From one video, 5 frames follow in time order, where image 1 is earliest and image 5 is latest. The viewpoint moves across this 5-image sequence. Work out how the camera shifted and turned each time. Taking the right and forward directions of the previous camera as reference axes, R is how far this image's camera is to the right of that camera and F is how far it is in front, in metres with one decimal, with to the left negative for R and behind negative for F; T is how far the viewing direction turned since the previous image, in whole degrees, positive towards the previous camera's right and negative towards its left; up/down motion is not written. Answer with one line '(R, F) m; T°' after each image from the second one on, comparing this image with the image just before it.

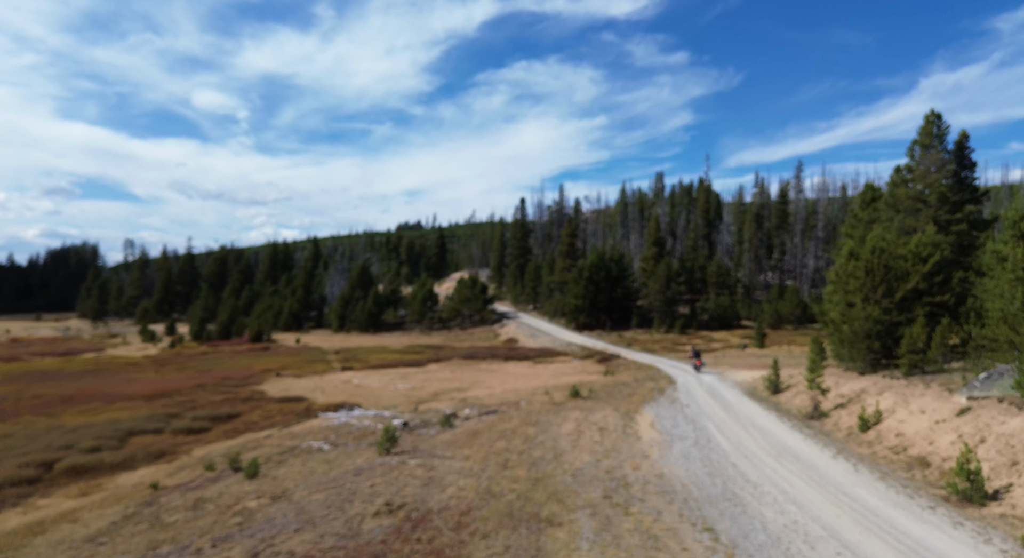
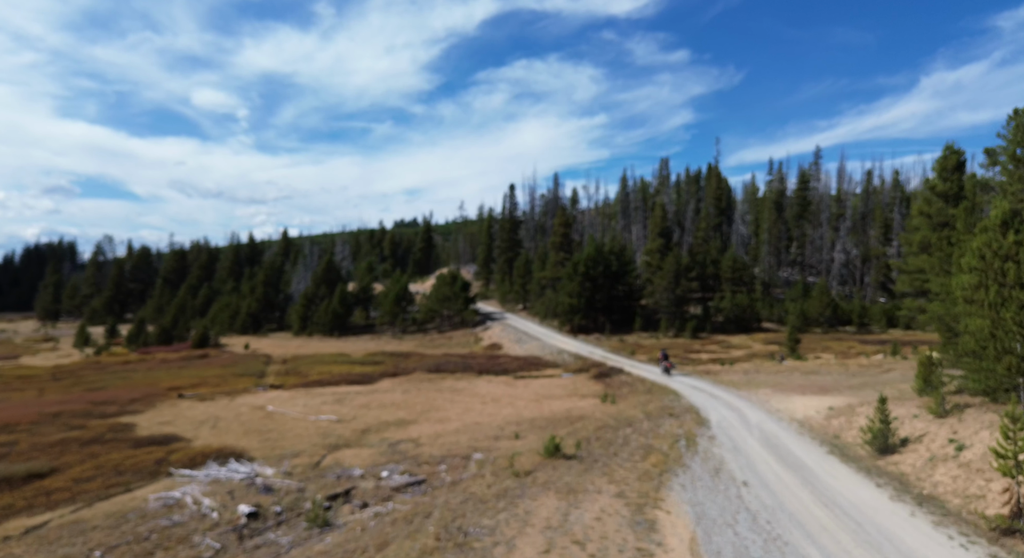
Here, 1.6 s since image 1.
(+1.7, +12.1) m; 0°
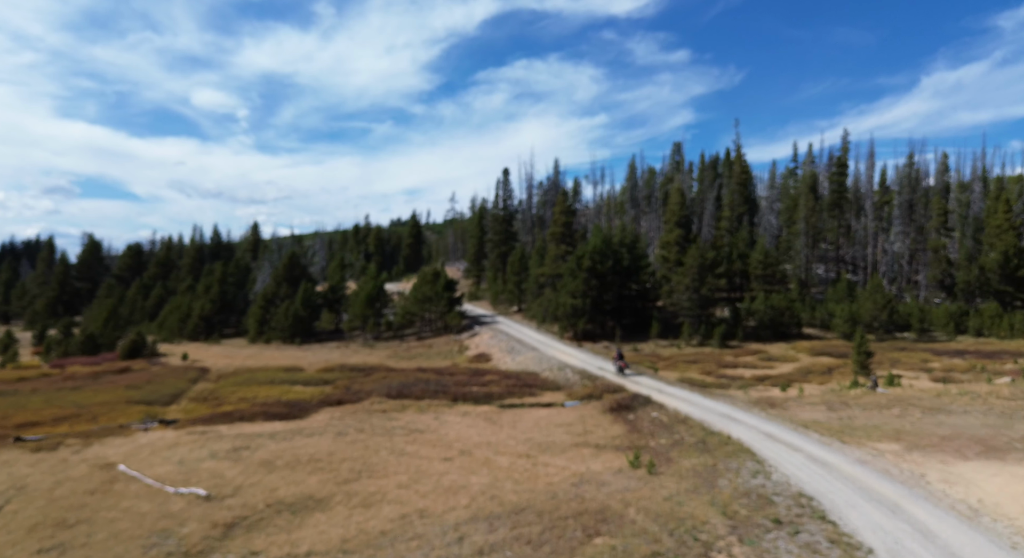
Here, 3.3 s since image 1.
(+0.8, +12.5) m; 0°
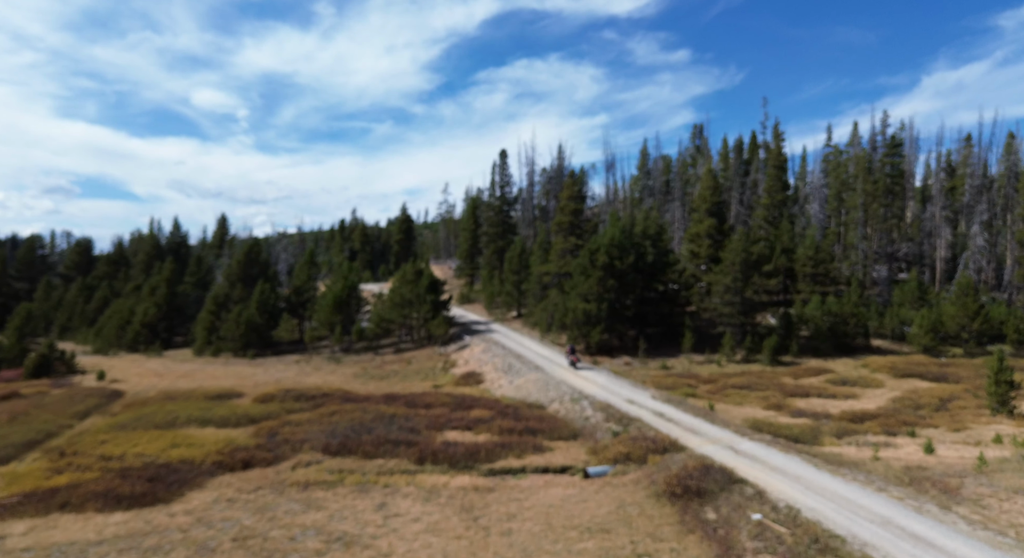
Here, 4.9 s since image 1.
(+0.2, +12.4) m; 0°
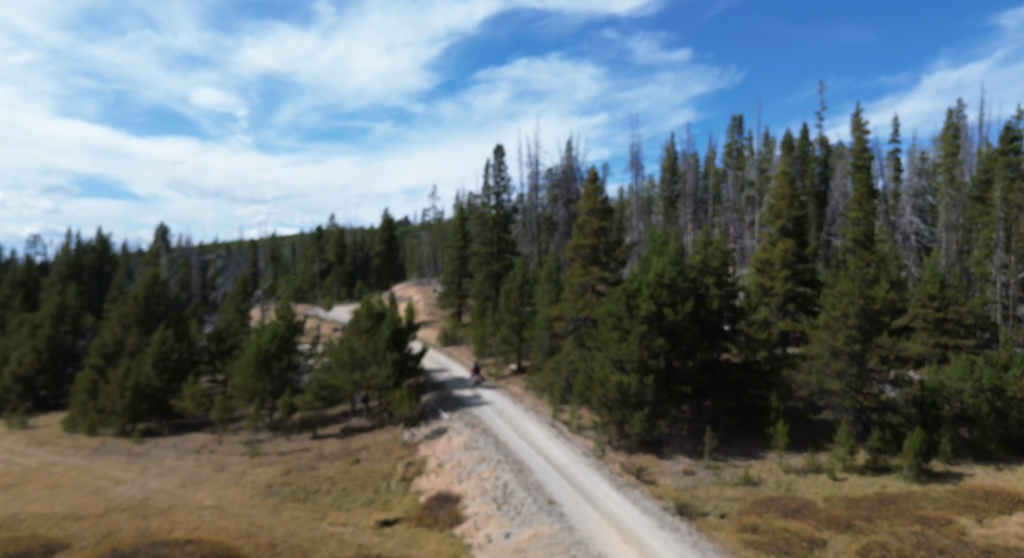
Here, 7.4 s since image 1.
(+0.1, +17.5) m; 0°
